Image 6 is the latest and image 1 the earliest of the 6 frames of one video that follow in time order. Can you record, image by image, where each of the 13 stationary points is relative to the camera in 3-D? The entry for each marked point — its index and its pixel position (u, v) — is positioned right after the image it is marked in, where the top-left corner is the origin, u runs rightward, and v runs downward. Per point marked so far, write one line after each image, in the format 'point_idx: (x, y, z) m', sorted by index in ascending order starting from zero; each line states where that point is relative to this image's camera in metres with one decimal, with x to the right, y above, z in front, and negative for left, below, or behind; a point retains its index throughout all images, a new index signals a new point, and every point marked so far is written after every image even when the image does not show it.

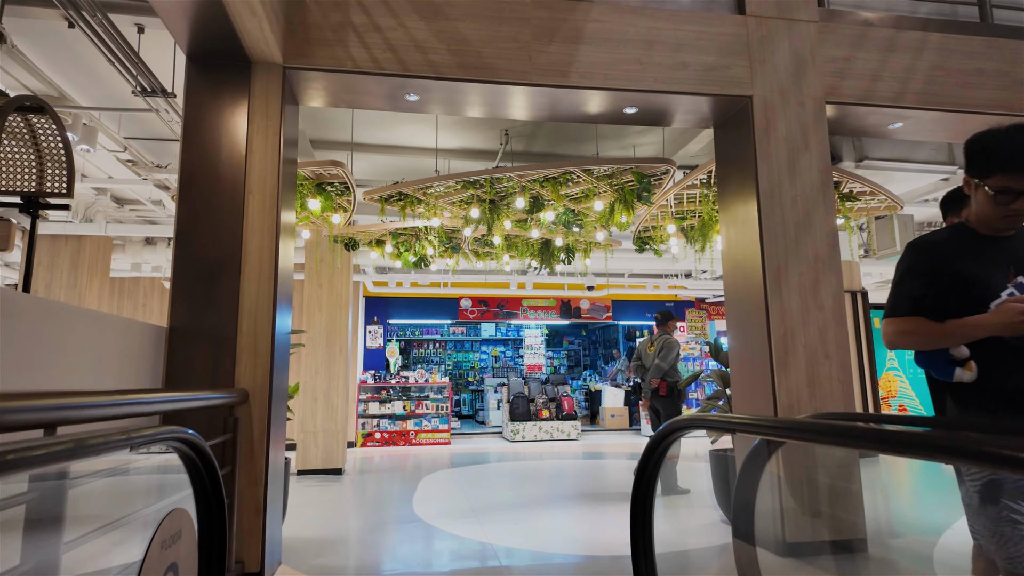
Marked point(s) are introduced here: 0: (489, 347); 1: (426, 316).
0: (-0.6, -1.4, +14.5) m
1: (-1.8, -0.6, +12.4) m
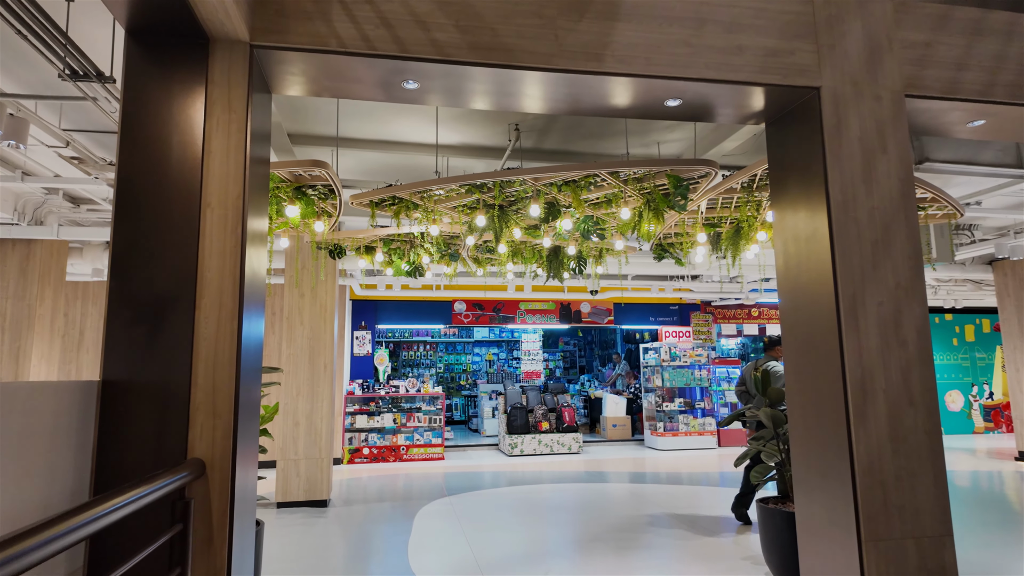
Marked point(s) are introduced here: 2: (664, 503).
0: (-0.7, -1.5, +13.8) m
1: (-1.9, -0.7, +11.6) m
2: (+2.0, -2.8, +7.5) m
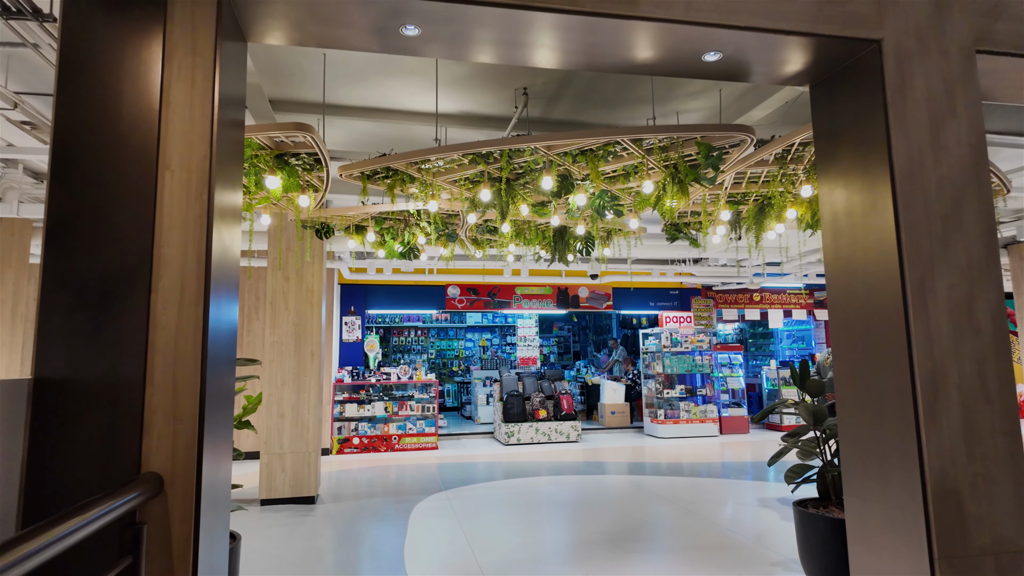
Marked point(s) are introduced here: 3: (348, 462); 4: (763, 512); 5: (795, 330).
0: (-0.8, -1.1, +13.4) m
1: (-2.0, -0.4, +11.2) m
2: (+1.9, -2.6, +7.1) m
3: (-2.4, -2.6, +8.8) m
4: (+2.8, -2.4, +6.5) m
5: (+6.2, -0.9, +13.0) m
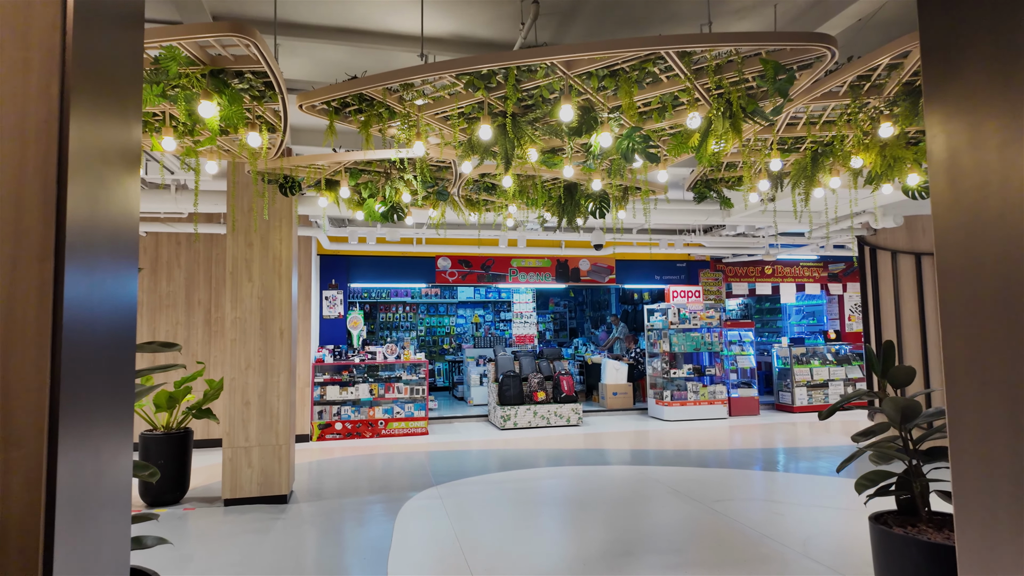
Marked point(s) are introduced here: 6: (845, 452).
0: (-0.9, -0.5, +12.6) m
1: (-2.1, +0.1, +10.3) m
2: (+1.9, -2.2, +6.4) m
3: (-2.5, -2.2, +8.0) m
4: (+2.8, -2.1, +5.8) m
5: (+6.1, -0.4, +12.3) m
6: (+4.5, -2.2, +8.0) m
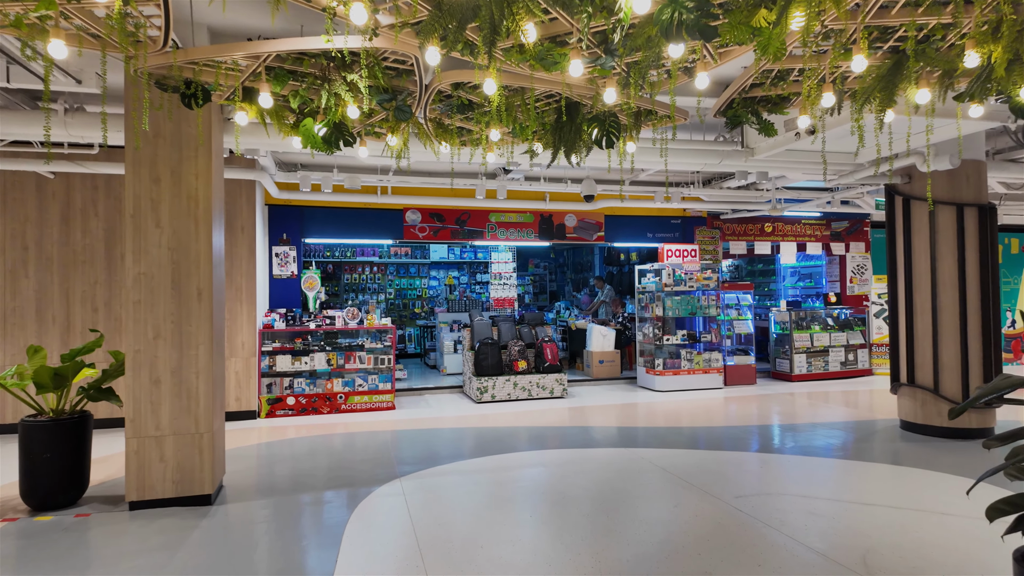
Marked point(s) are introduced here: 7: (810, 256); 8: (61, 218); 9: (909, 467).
0: (-1.4, +0.3, +11.5) m
1: (-2.4, +0.8, +9.2) m
2: (+1.7, -1.8, +5.6) m
3: (-2.7, -1.7, +7.0) m
4: (+2.6, -1.8, +5.0) m
5: (+5.6, +0.4, +11.5) m
6: (+4.2, -1.7, +7.2) m
7: (+5.7, +0.6, +11.3) m
8: (-5.3, +0.8, +6.9) m
9: (+3.6, -1.6, +5.4) m
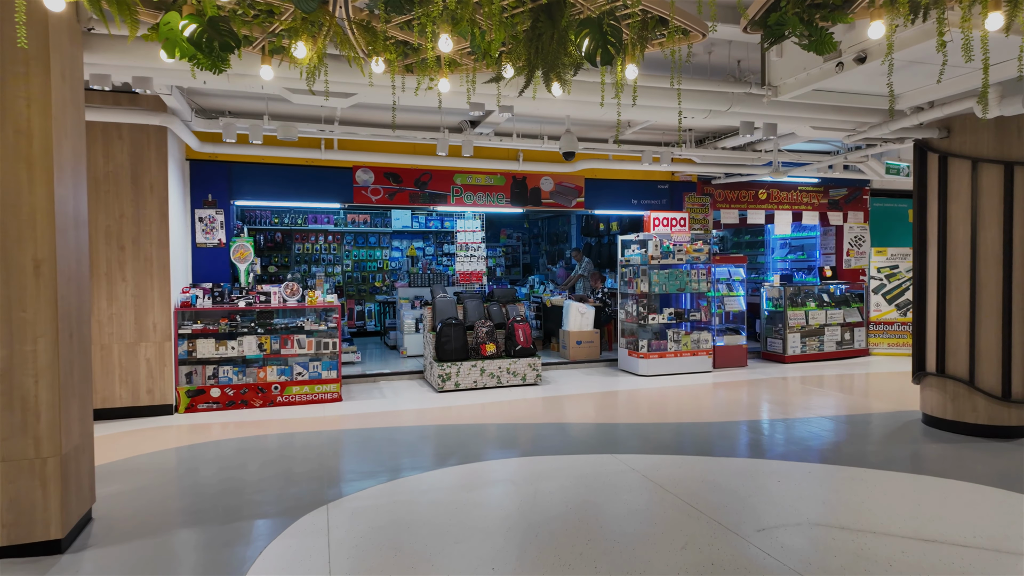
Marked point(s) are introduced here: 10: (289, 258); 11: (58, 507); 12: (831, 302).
0: (-1.9, +0.8, +10.3) m
1: (-2.8, +1.2, +7.9) m
2: (+1.4, -1.6, +4.7) m
3: (-3.1, -1.4, +5.9) m
4: (+2.3, -1.6, +4.1) m
5: (+5.1, +0.9, +10.6) m
6: (+3.9, -1.4, +6.4) m
7: (+5.2, +1.1, +10.5) m
8: (-5.6, +1.1, +5.5) m
9: (+3.3, -1.4, +4.5) m
10: (-3.7, +0.5, +9.5) m
11: (-2.4, -1.2, +3.3) m
12: (+5.1, -0.2, +9.3) m
